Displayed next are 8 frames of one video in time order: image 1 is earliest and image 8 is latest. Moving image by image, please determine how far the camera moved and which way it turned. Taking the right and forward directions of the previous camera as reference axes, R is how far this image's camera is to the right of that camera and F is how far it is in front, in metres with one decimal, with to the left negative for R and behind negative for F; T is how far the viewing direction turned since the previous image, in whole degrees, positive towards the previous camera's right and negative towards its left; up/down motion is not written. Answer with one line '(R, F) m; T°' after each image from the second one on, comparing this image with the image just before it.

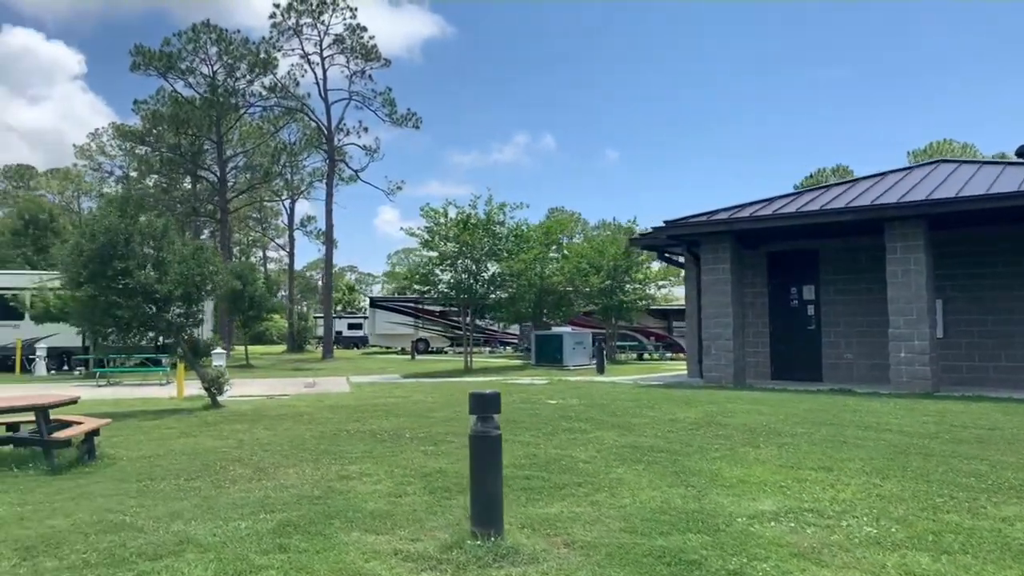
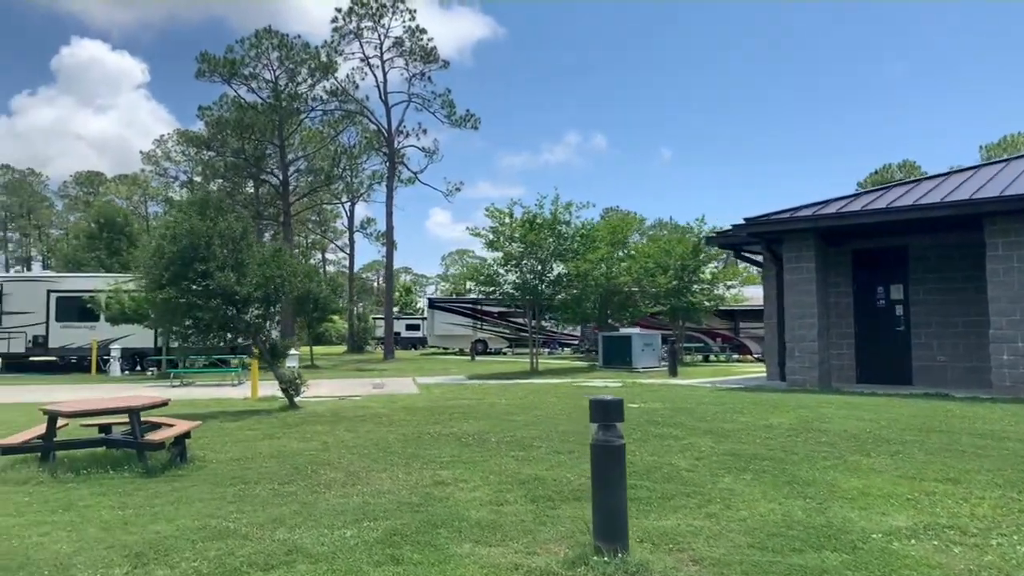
(-0.4, +0.3) m; -4°
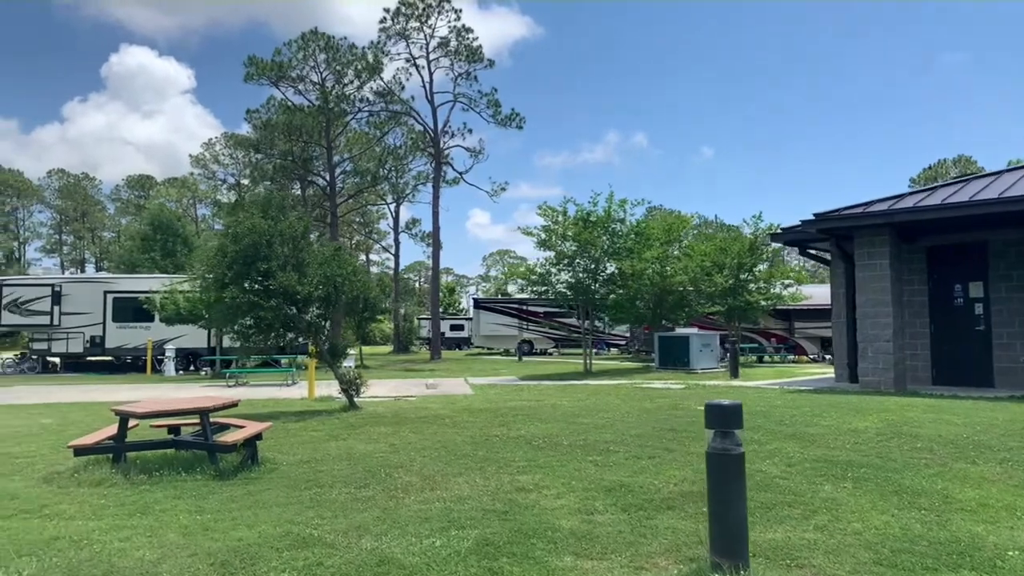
(-0.4, +0.3) m; -3°
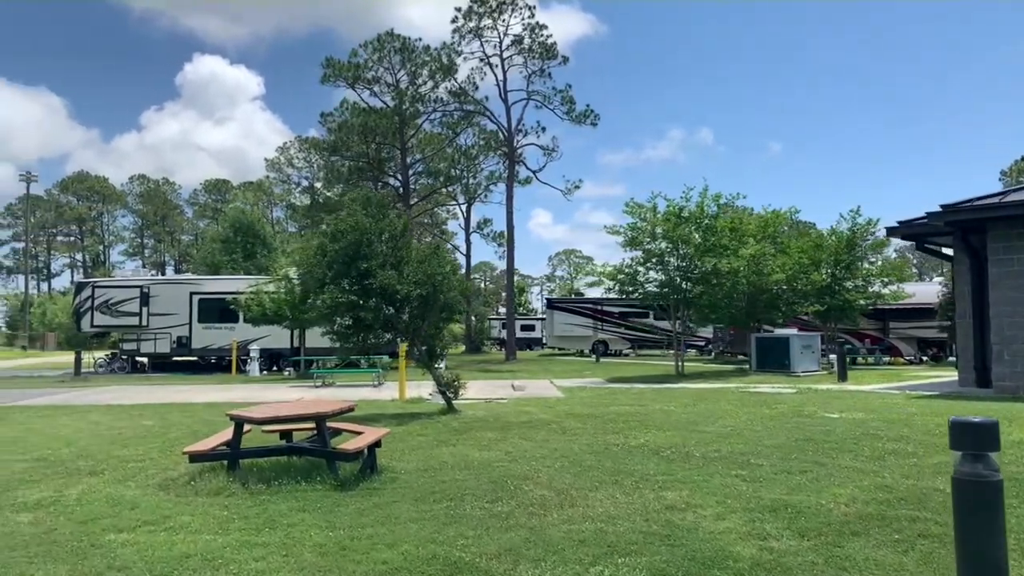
(-0.7, +0.6) m; -4°
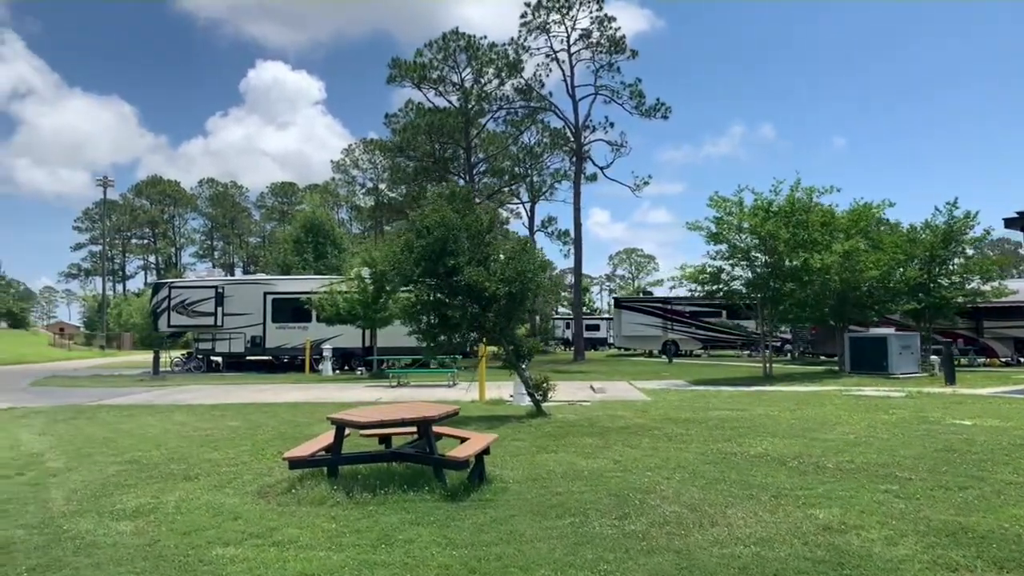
(-0.5, +0.6) m; -4°
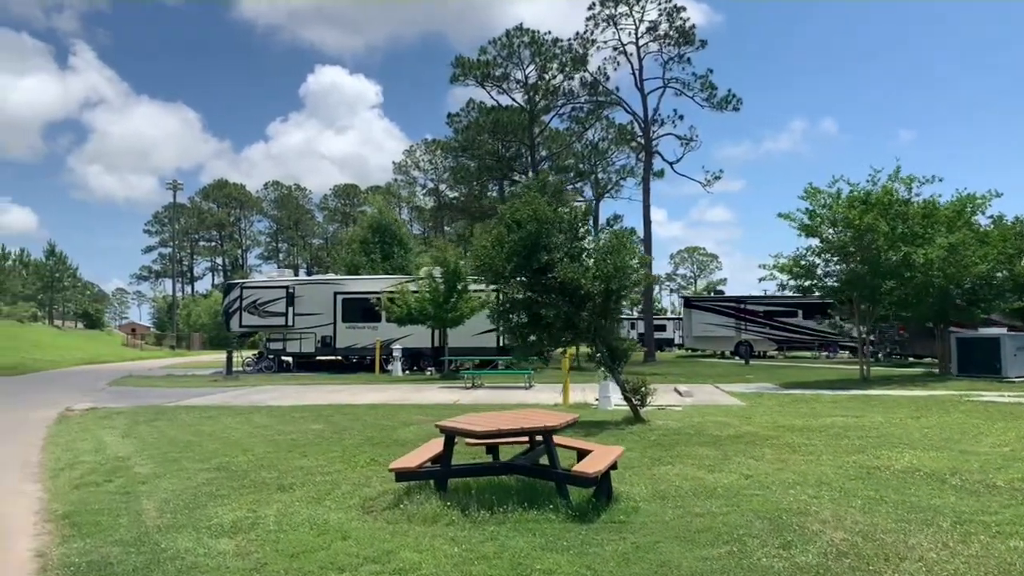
(-0.6, +0.7) m; -4°
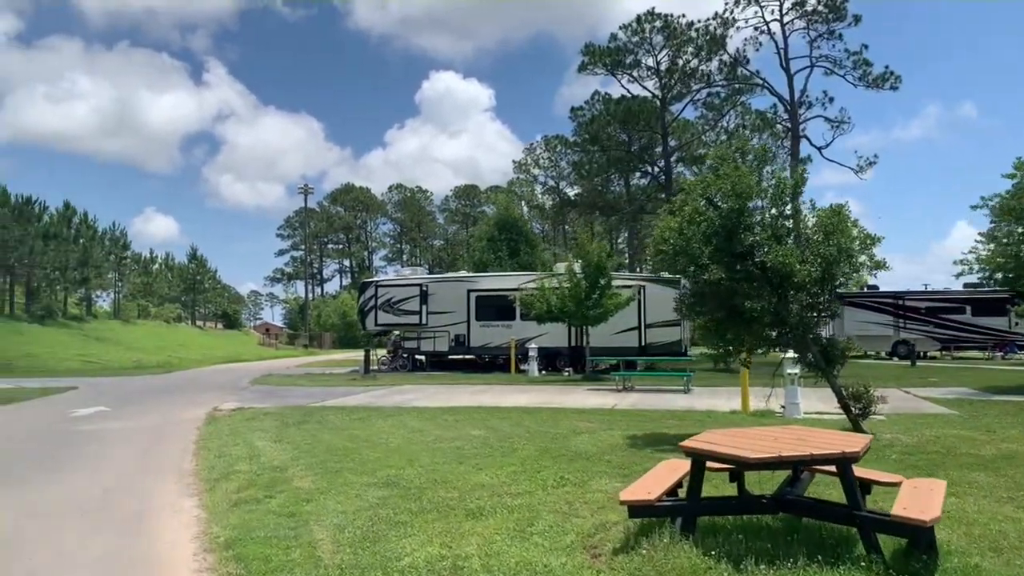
(-0.9, +1.4) m; -8°
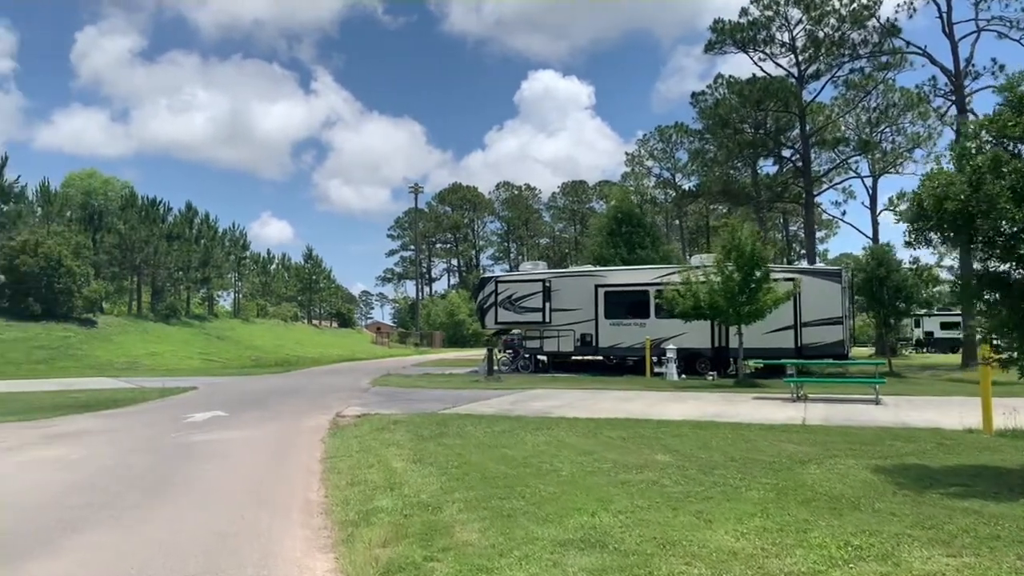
(-1.0, +2.2) m; -7°
